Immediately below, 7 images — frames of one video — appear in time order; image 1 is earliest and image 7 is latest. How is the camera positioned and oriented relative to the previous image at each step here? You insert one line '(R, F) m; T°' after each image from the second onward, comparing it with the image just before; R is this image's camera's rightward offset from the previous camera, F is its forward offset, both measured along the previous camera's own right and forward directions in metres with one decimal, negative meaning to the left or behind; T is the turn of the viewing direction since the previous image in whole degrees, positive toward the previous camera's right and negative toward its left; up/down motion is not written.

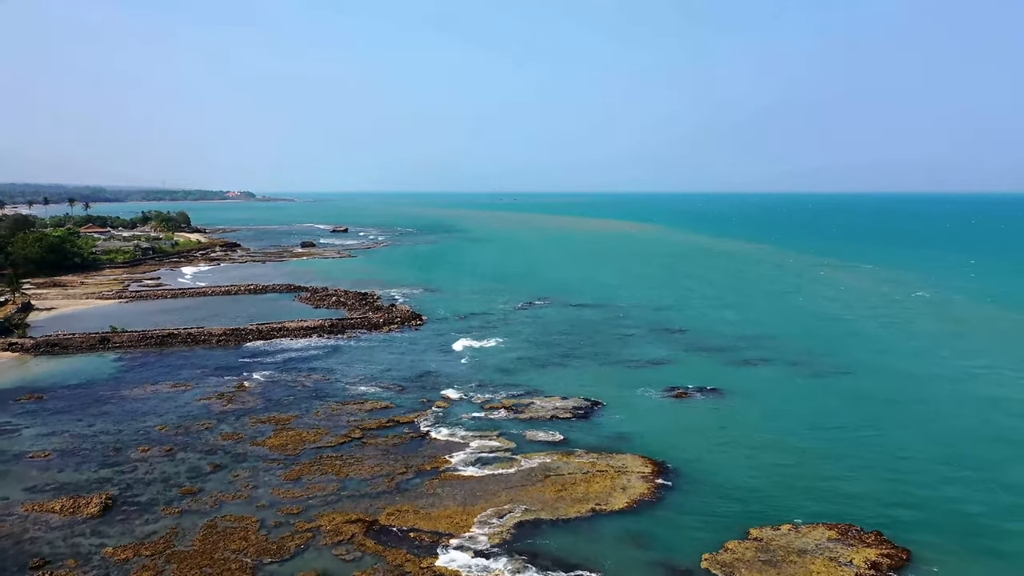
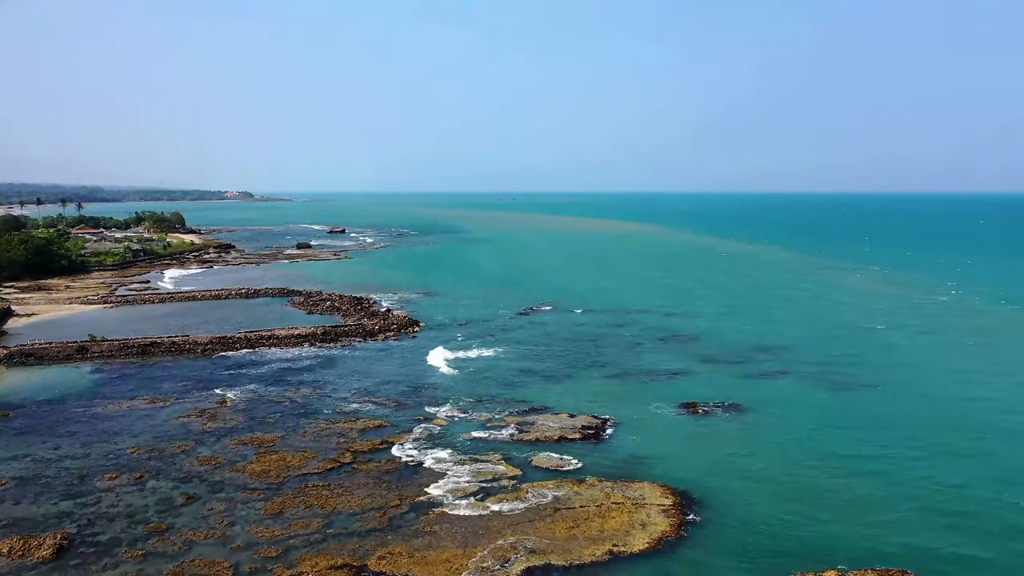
(-0.2, +2.2) m; 0°
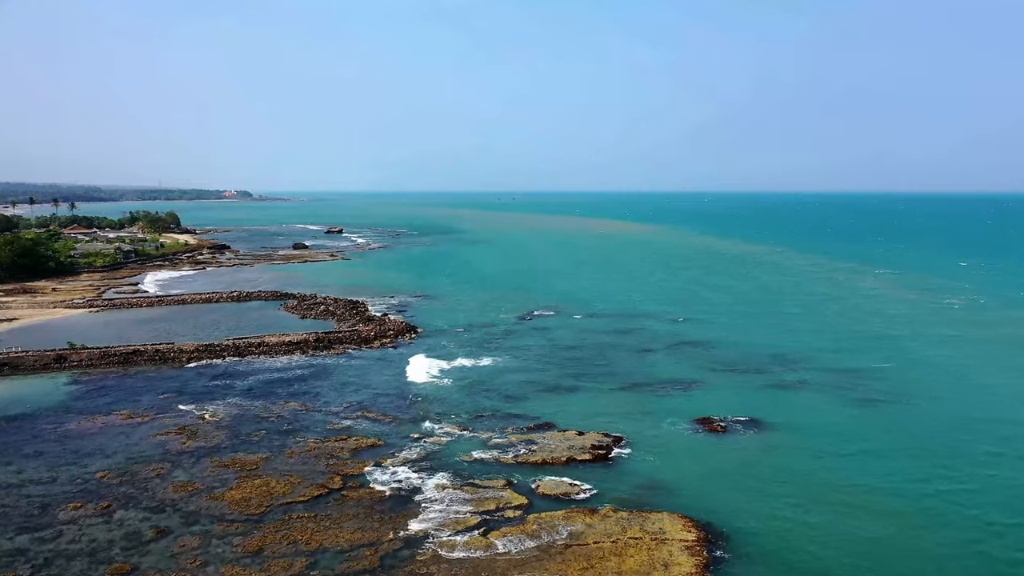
(-0.2, +1.9) m; 0°
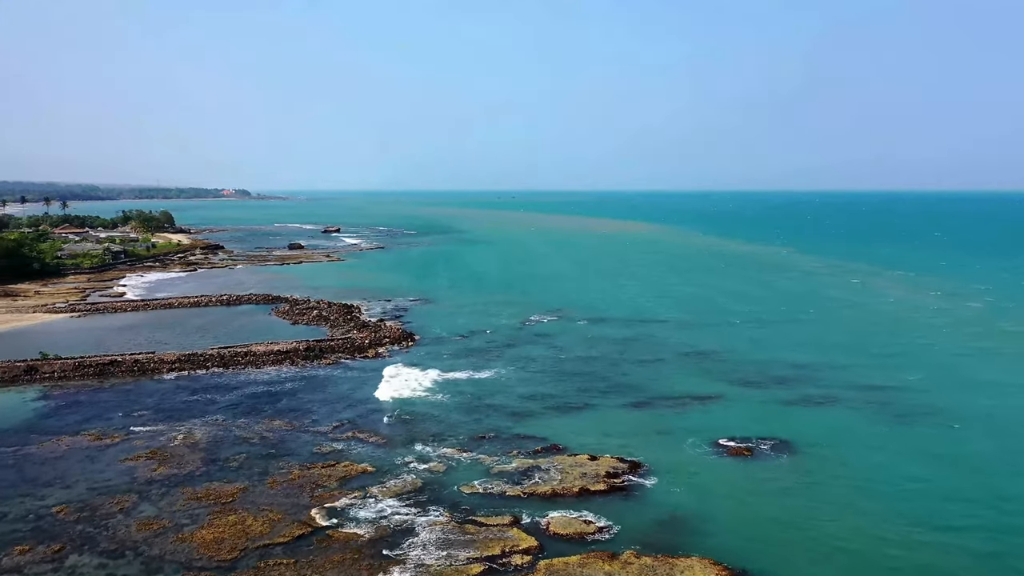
(-0.2, +2.3) m; 0°
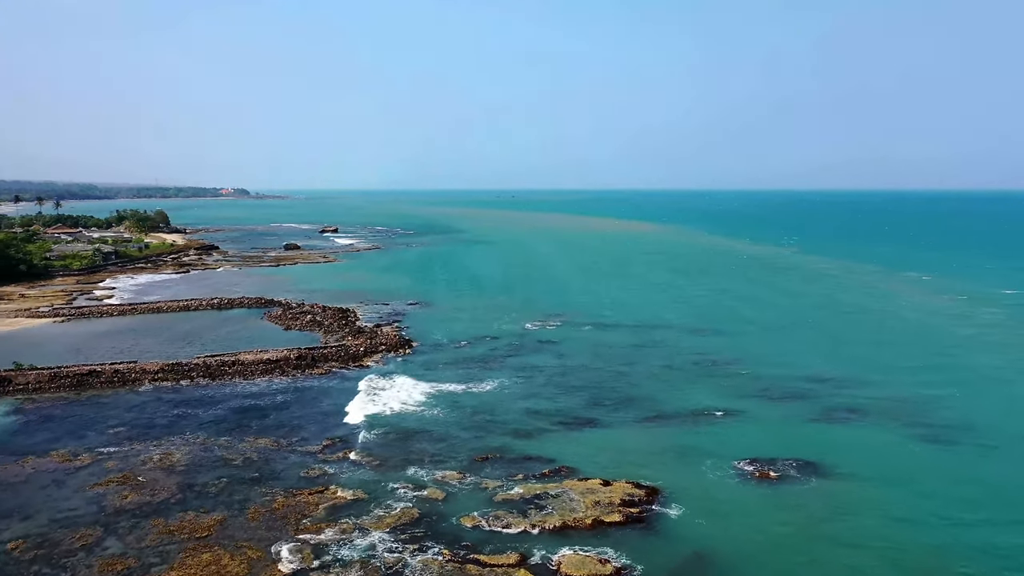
(-0.2, +1.9) m; 0°
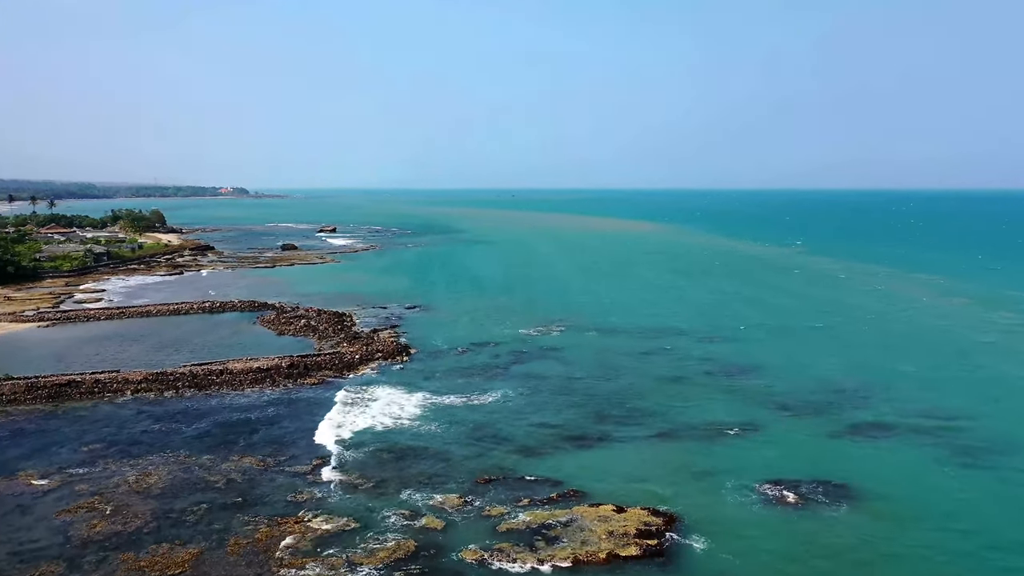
(-0.2, +1.7) m; 0°
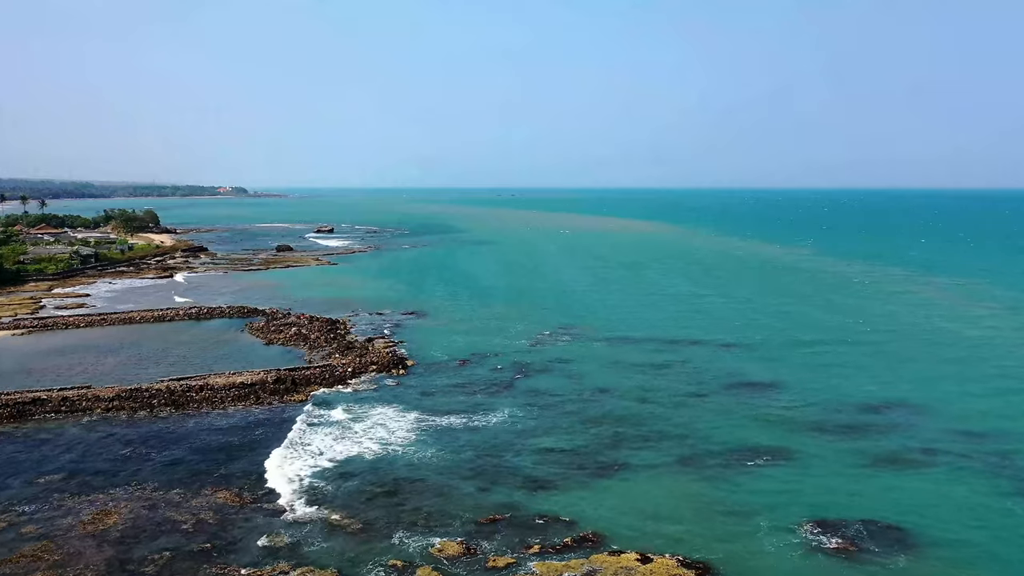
(-0.2, +2.5) m; 0°
